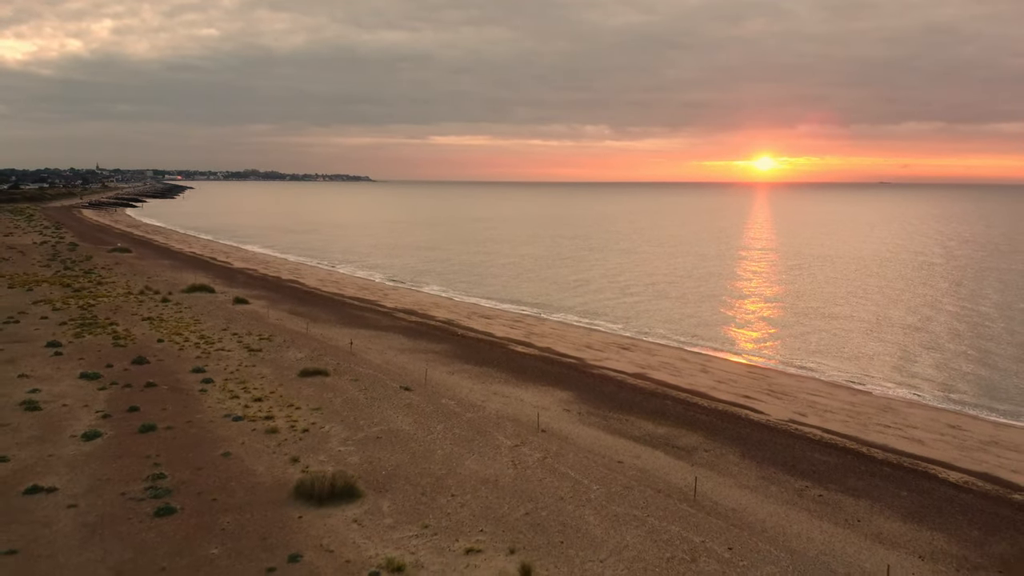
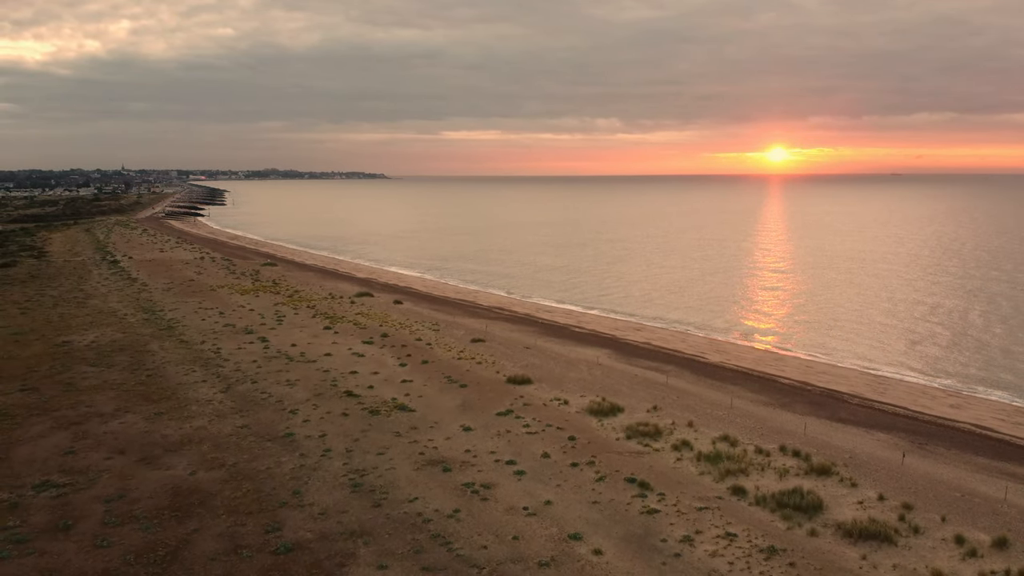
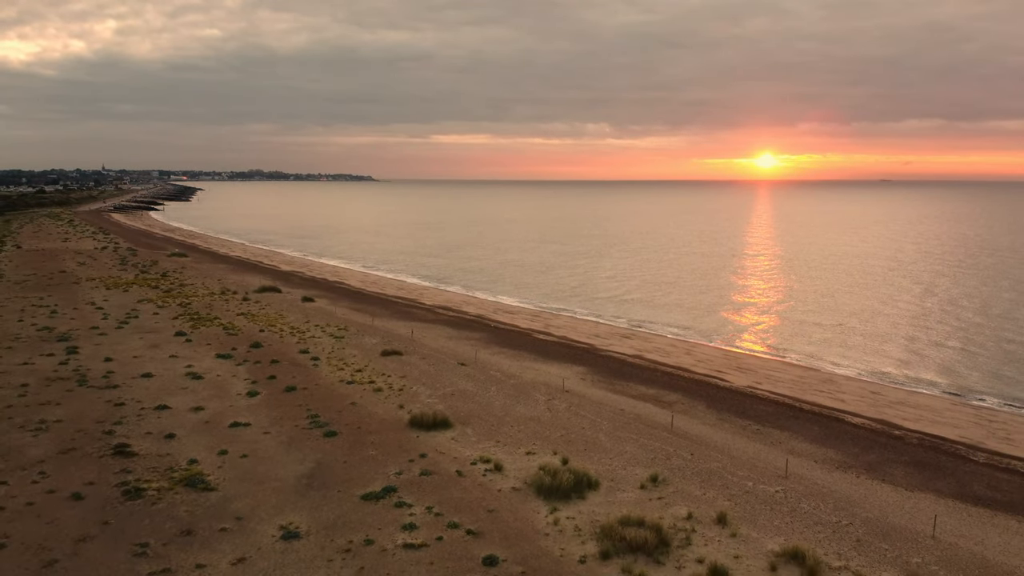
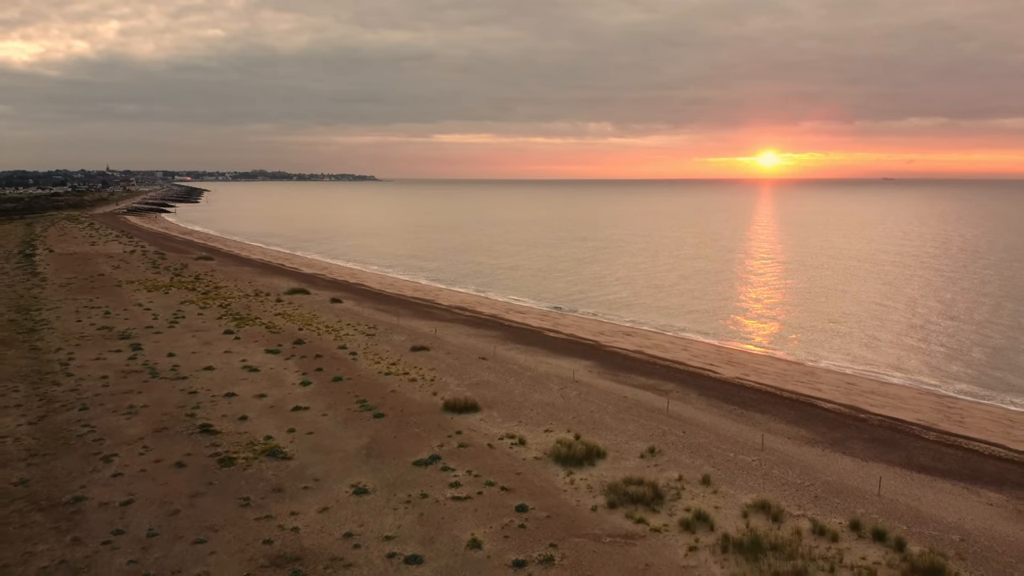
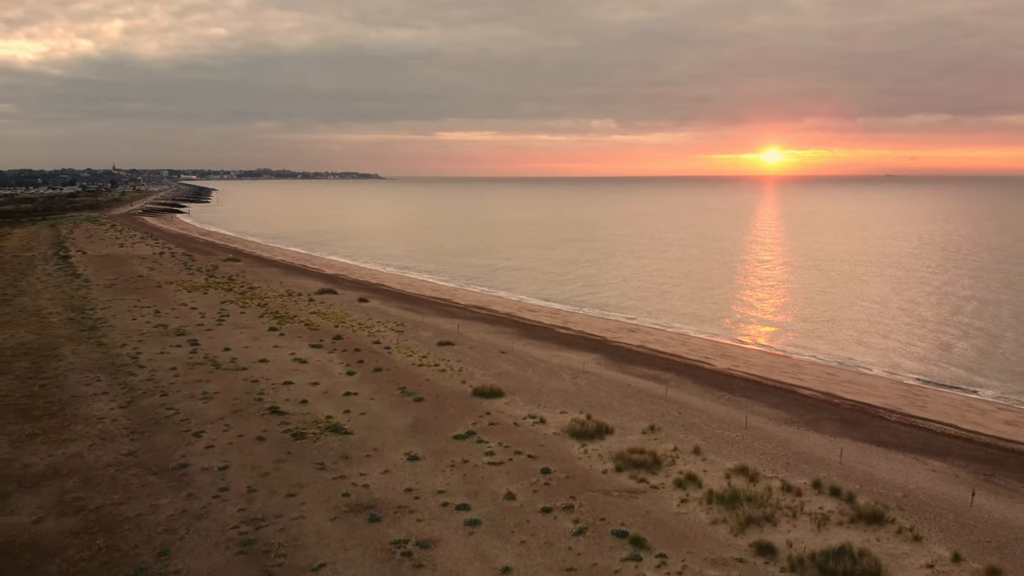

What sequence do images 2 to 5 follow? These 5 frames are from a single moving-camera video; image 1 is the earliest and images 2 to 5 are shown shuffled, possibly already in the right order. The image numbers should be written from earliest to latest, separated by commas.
3, 4, 5, 2
